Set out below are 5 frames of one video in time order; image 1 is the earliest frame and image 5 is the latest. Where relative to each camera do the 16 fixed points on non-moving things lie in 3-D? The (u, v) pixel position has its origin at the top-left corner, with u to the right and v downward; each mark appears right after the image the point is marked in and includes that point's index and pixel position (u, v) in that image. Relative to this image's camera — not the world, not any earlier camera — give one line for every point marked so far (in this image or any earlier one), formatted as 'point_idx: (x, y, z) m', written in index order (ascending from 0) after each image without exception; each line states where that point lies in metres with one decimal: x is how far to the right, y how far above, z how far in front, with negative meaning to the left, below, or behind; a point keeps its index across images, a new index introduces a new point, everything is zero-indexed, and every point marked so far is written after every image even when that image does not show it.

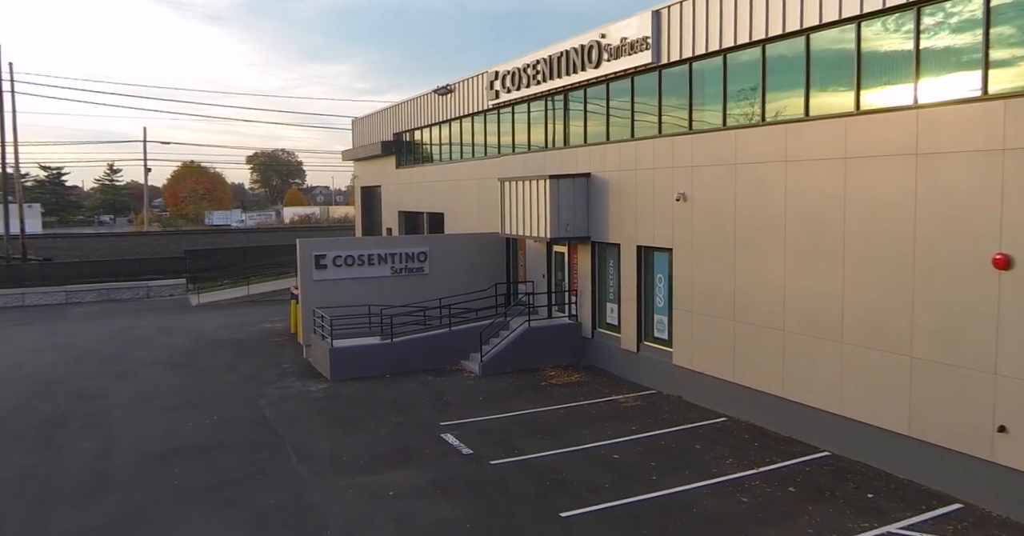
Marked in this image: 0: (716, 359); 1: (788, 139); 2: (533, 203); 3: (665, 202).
0: (+4.1, -1.8, +15.0) m
1: (+4.8, +2.2, +13.3) m
2: (+0.5, +1.7, +19.3) m
3: (+3.3, +1.4, +16.3) m
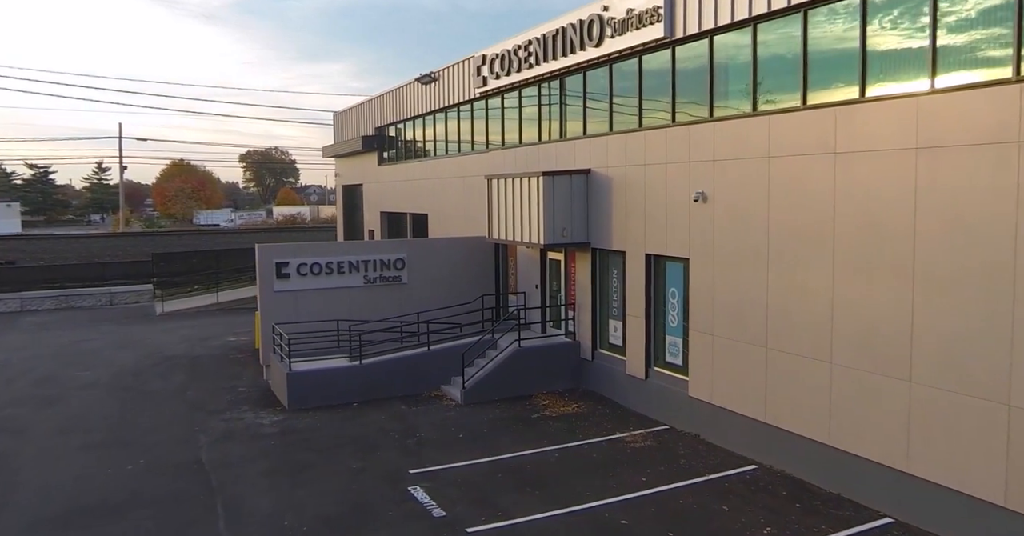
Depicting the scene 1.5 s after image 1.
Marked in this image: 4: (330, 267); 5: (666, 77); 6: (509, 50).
0: (+3.8, -2.0, +12.4) m
1: (+4.6, +2.0, +10.7) m
2: (+0.3, +1.4, +16.7) m
3: (+3.0, +1.1, +13.8) m
4: (-4.6, 0.0, +19.1) m
5: (+3.0, +3.6, +14.4) m
6: (-0.1, +5.6, +19.5) m
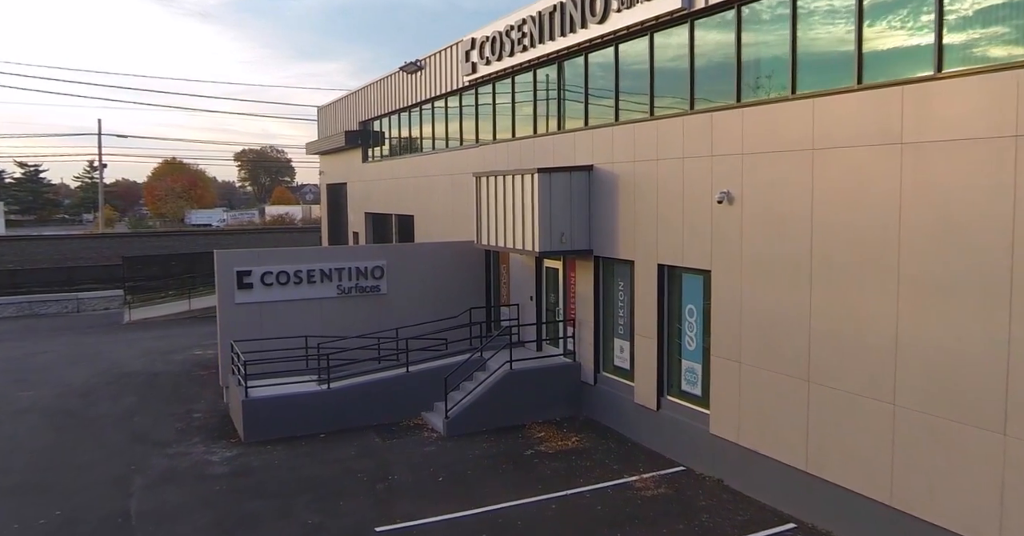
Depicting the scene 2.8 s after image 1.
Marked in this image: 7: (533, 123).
0: (+3.6, -2.3, +10.3) m
1: (+4.4, +1.8, +8.6) m
2: (+0.1, +1.2, +14.6) m
3: (+2.8, +0.9, +11.6) m
4: (-4.7, -0.2, +16.9) m
5: (+2.8, +3.4, +12.2) m
6: (-0.3, +5.4, +17.4) m
7: (+0.5, +3.2, +16.8) m
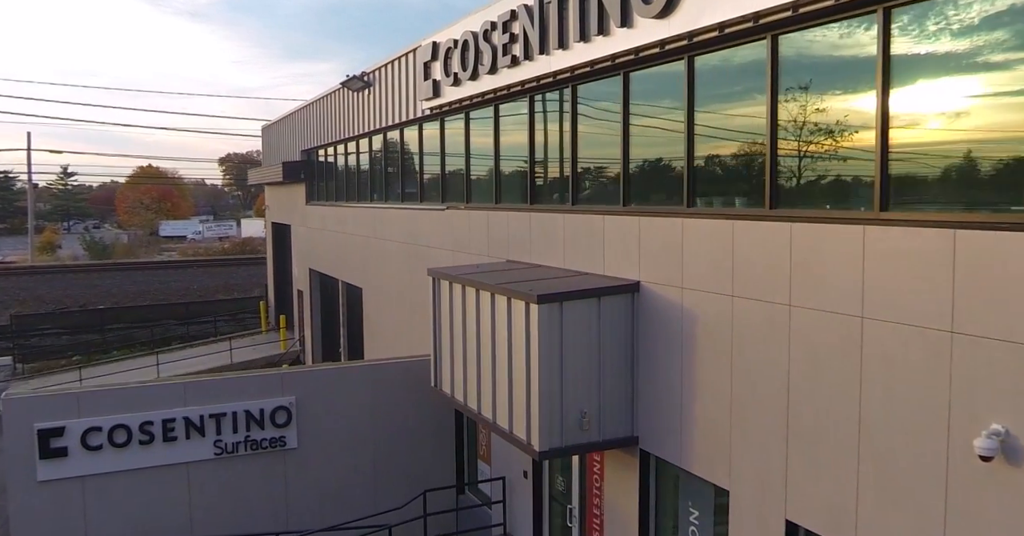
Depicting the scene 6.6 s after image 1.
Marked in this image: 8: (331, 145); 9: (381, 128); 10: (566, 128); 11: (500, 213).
0: (+3.4, -4.3, +3.8) m
1: (+4.2, -0.3, +2.1) m
2: (-0.1, -0.8, +8.1) m
3: (+2.6, -1.1, +5.1) m
4: (-5.0, -2.2, +10.4) m
5: (+2.6, +1.3, +5.7) m
6: (-0.6, +3.4, +10.9) m
7: (+0.2, +1.2, +10.3) m
8: (-4.6, +3.1, +19.5) m
9: (-2.7, +2.9, +15.9) m
10: (+0.7, +1.7, +9.3) m
11: (-0.1, +0.8, +10.7) m
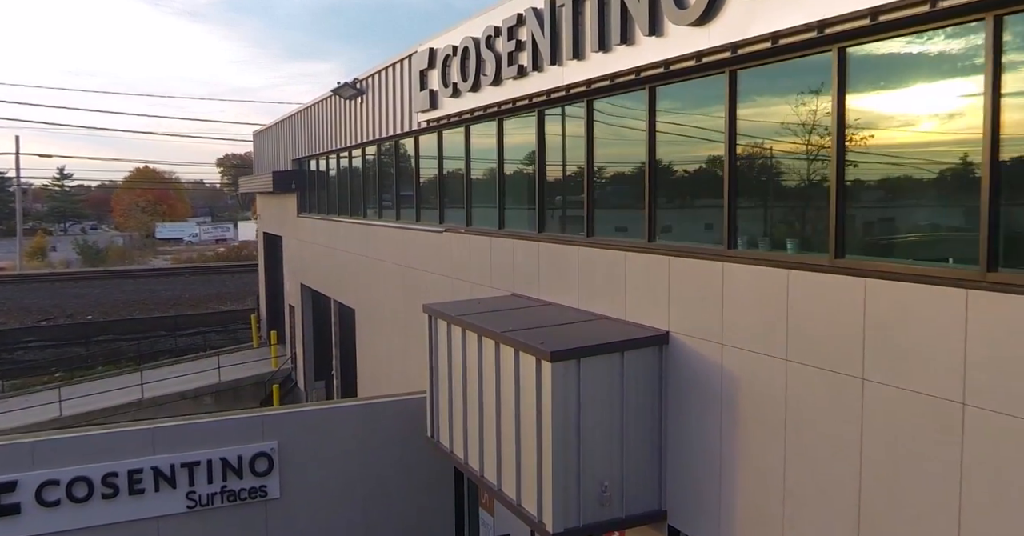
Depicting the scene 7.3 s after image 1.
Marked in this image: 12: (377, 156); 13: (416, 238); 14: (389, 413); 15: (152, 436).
0: (+3.5, -4.7, +2.7) m
1: (+4.3, -0.7, +1.0) m
2: (-0.1, -1.2, +7.0) m
3: (+2.7, -1.5, +4.0) m
4: (-4.9, -2.6, +9.3) m
5: (+2.7, +0.9, +4.6) m
6: (-0.5, +3.0, +9.8) m
7: (+0.3, +0.8, +9.2) m
8: (-4.5, +2.7, +18.4) m
9: (-2.6, +2.5, +14.9) m
10: (+0.8, +1.3, +8.2) m
11: (-0.1, +0.4, +9.7) m
12: (-2.6, +2.2, +14.9) m
13: (-1.5, +0.5, +12.6) m
14: (-1.7, -2.0, +10.6) m
15: (-4.5, -2.1, +9.5) m
